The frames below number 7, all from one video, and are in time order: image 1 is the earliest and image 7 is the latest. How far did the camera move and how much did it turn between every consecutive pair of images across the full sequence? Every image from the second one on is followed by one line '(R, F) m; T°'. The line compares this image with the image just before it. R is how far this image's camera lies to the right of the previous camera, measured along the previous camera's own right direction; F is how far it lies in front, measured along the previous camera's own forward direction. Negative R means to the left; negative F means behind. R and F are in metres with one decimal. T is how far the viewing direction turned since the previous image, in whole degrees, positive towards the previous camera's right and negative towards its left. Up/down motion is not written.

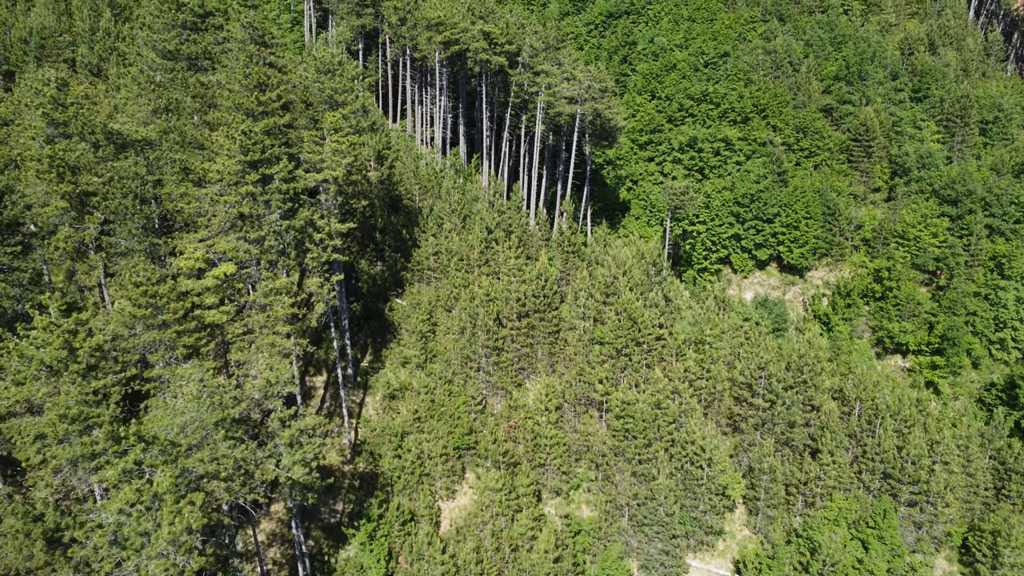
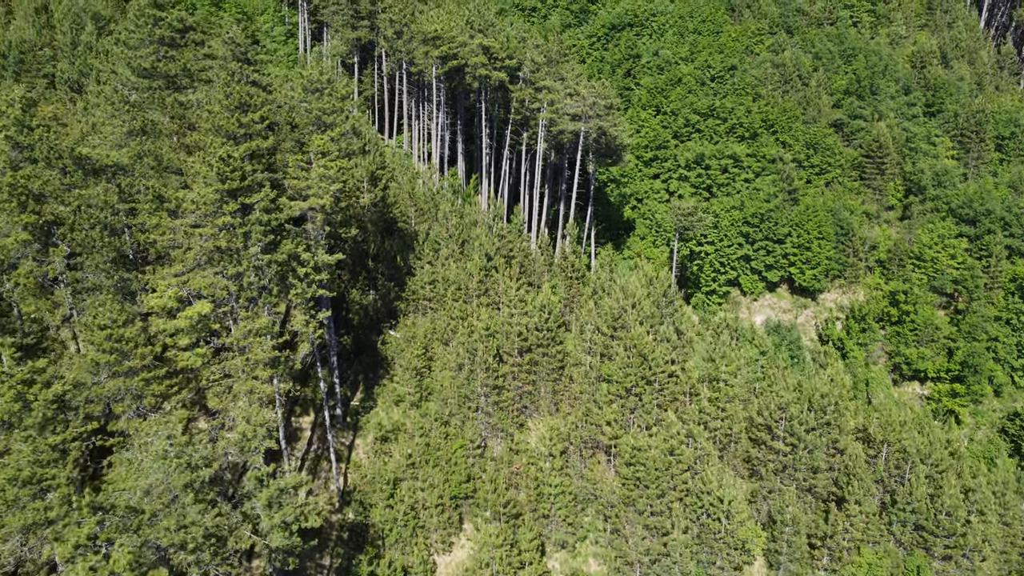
(-0.1, +2.1) m; 0°
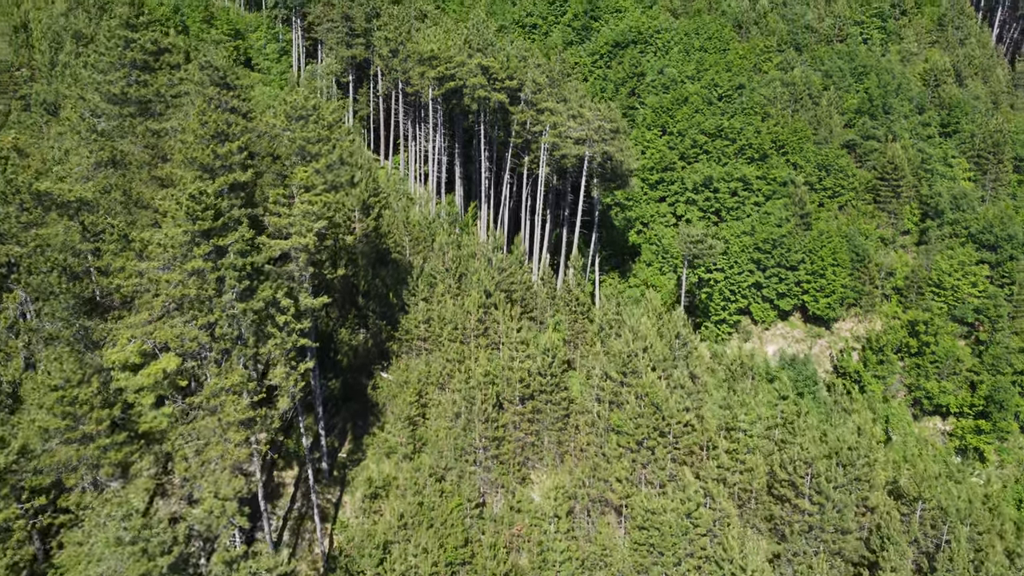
(0.0, +2.3) m; 0°
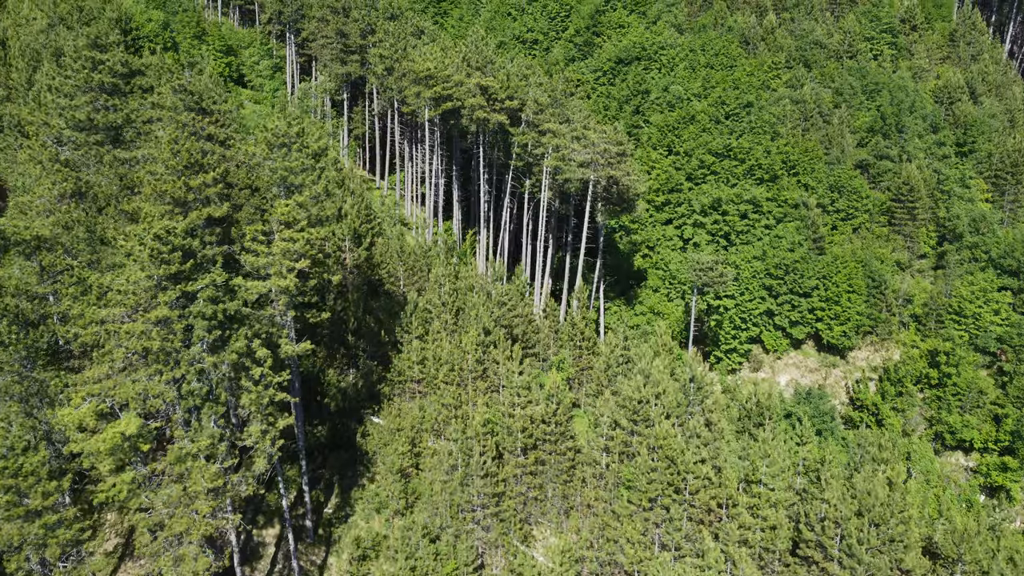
(0.0, +2.2) m; 0°
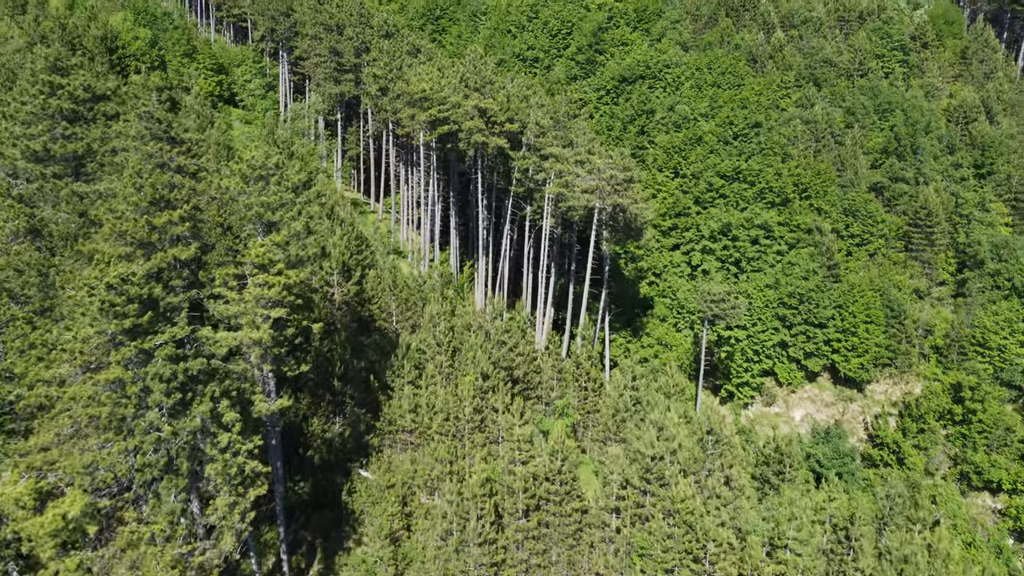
(0.0, +2.3) m; 0°
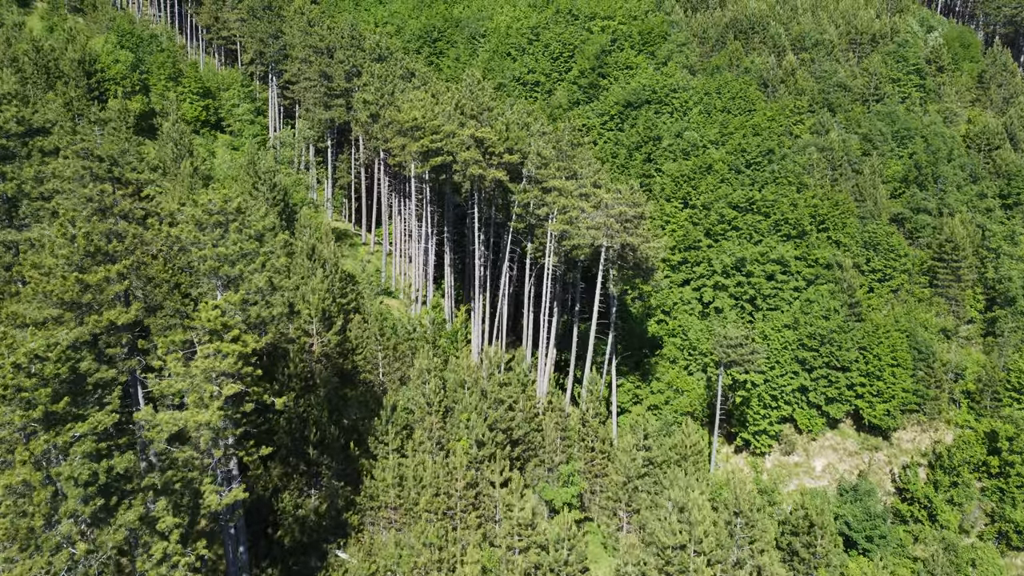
(0.0, +3.1) m; 0°
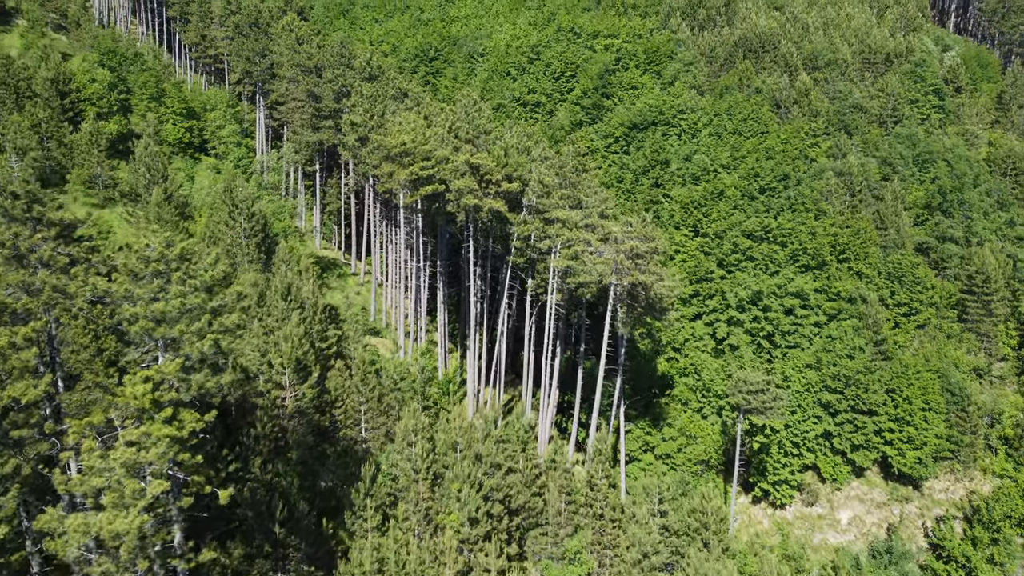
(0.0, +3.1) m; 0°
